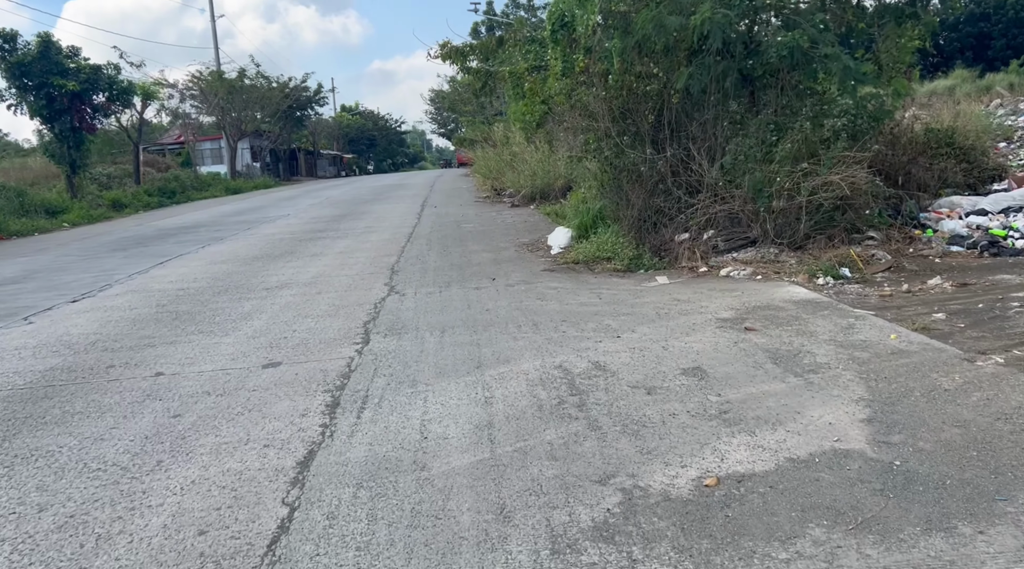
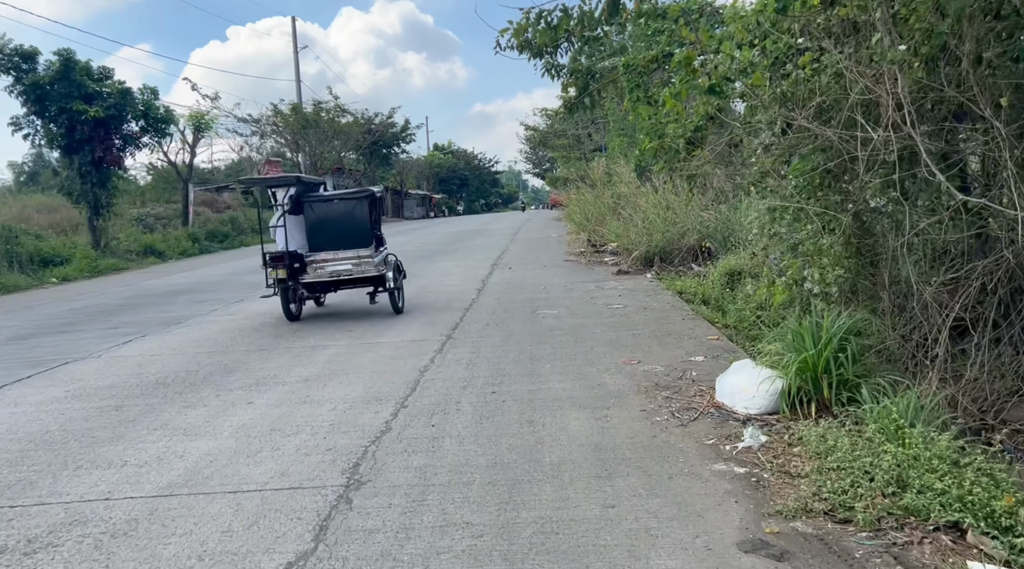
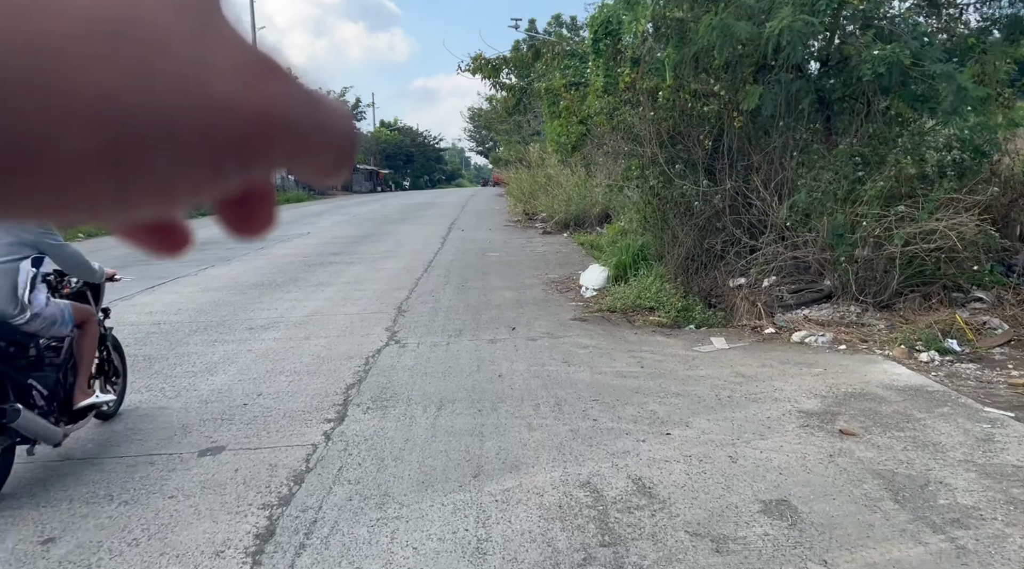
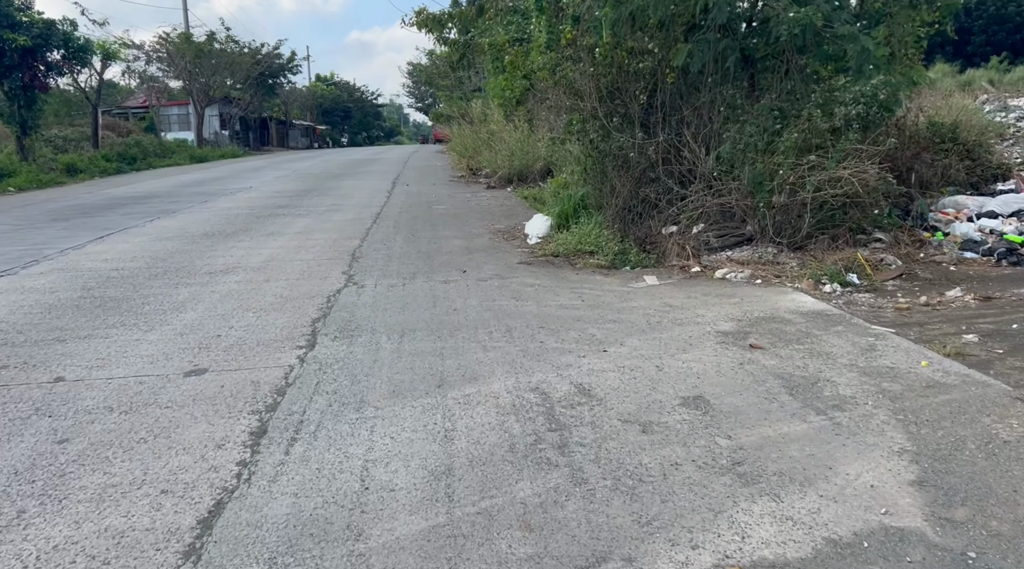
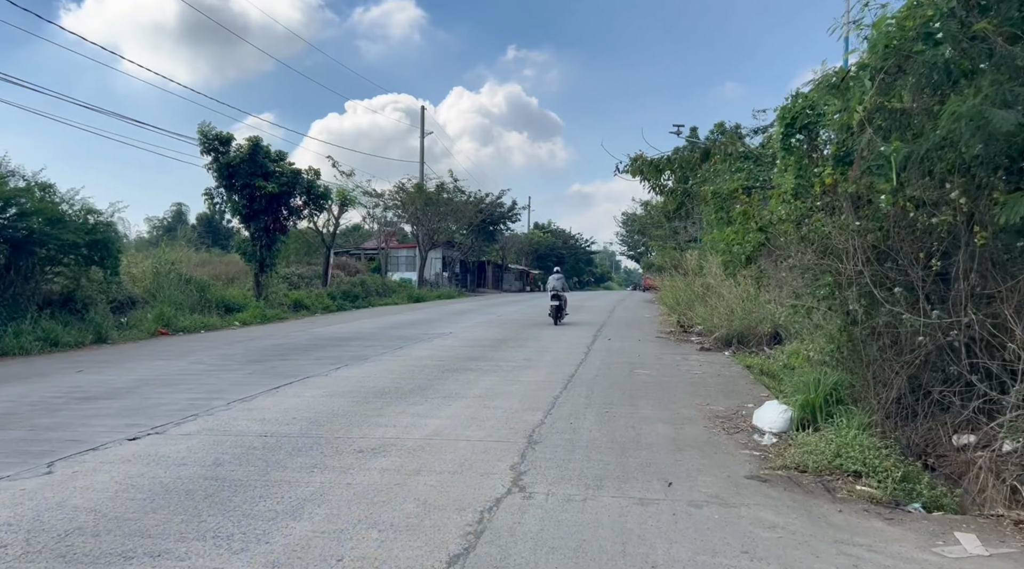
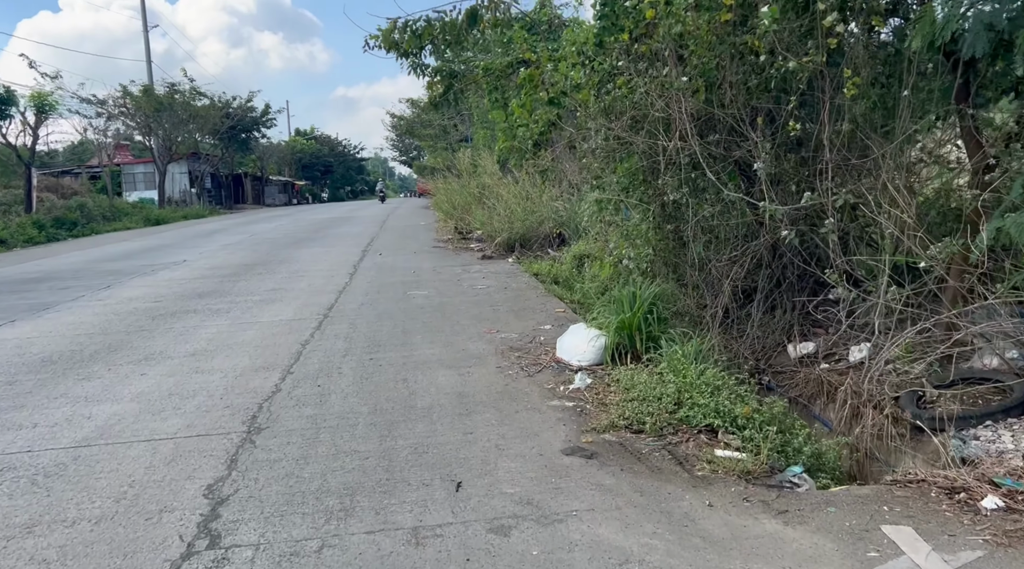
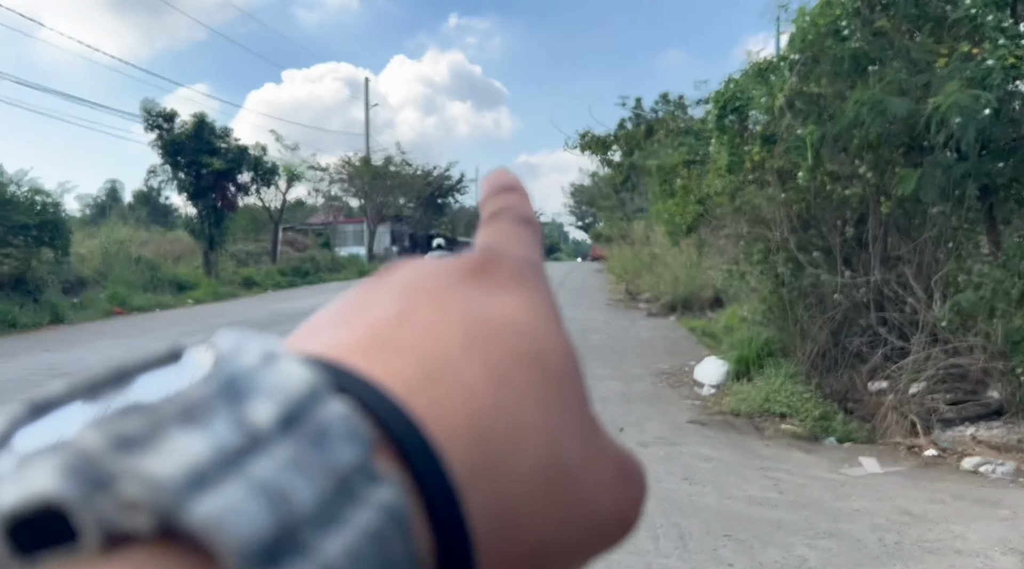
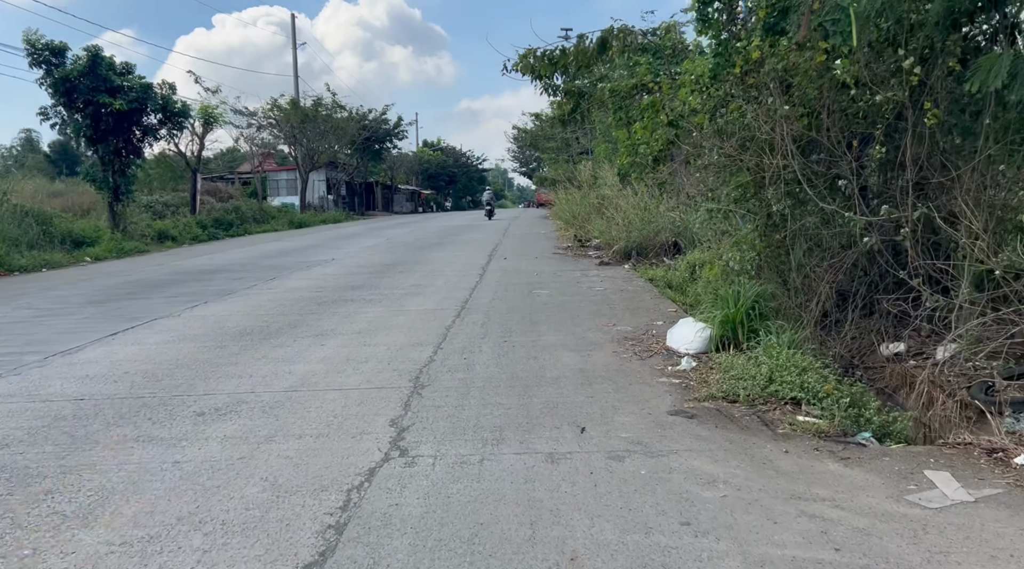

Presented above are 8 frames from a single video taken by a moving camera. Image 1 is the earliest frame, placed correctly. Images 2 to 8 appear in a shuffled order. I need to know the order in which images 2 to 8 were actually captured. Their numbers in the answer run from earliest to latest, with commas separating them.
4, 3, 7, 5, 8, 6, 2
